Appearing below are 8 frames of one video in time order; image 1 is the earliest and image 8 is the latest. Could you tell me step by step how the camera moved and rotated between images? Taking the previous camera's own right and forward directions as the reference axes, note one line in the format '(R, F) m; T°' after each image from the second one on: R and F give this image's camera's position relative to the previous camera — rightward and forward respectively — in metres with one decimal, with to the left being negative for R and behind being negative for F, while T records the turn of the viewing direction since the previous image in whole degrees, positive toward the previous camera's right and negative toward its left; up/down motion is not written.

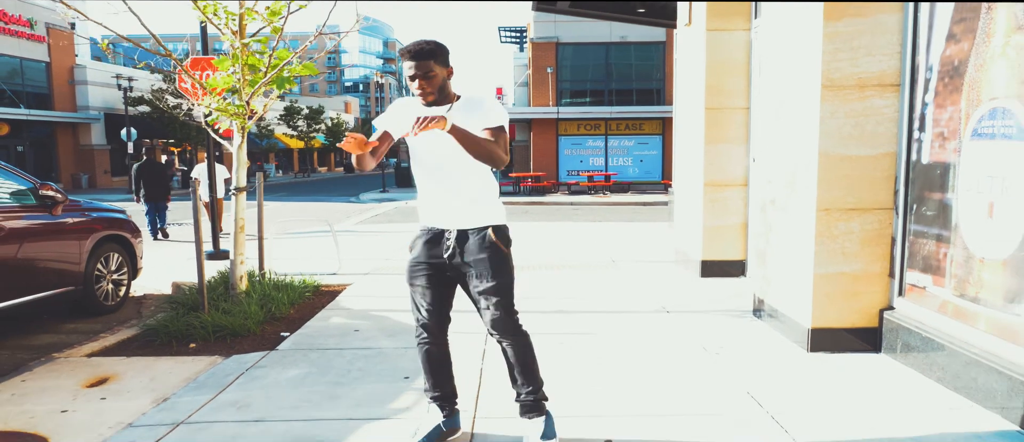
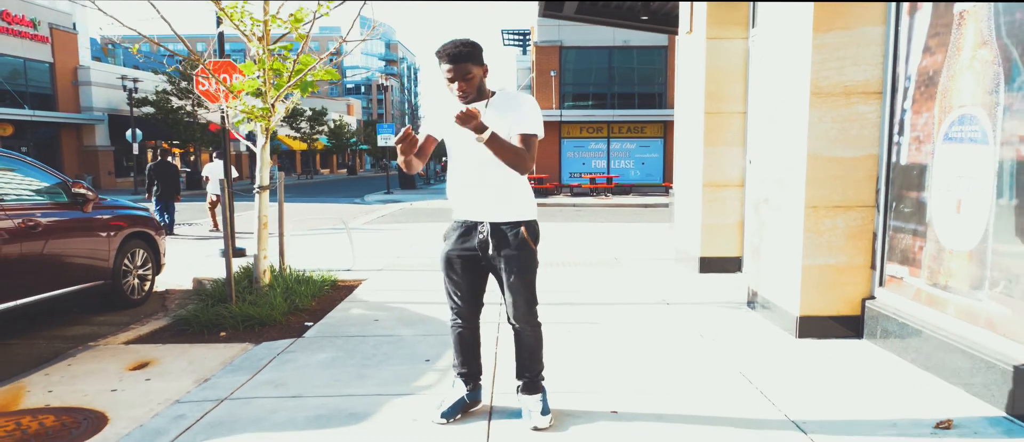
(-0.1, -0.4) m; 0°
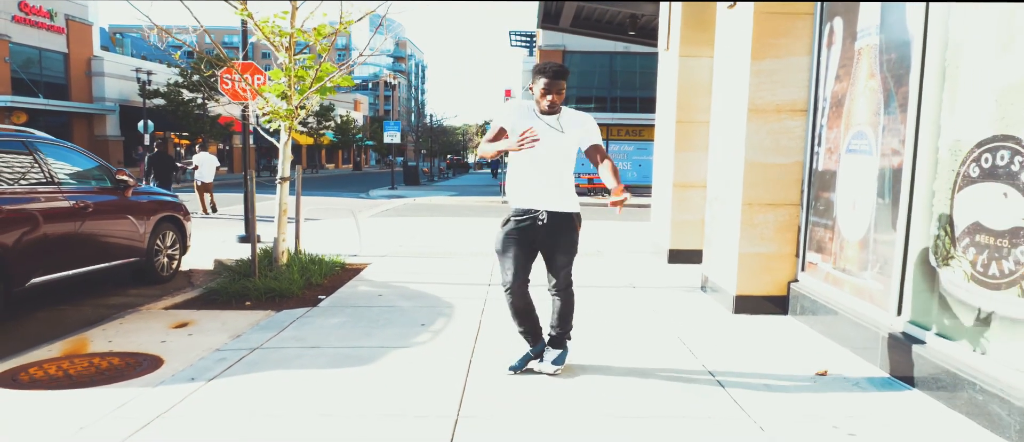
(+0.1, -0.9) m; 0°
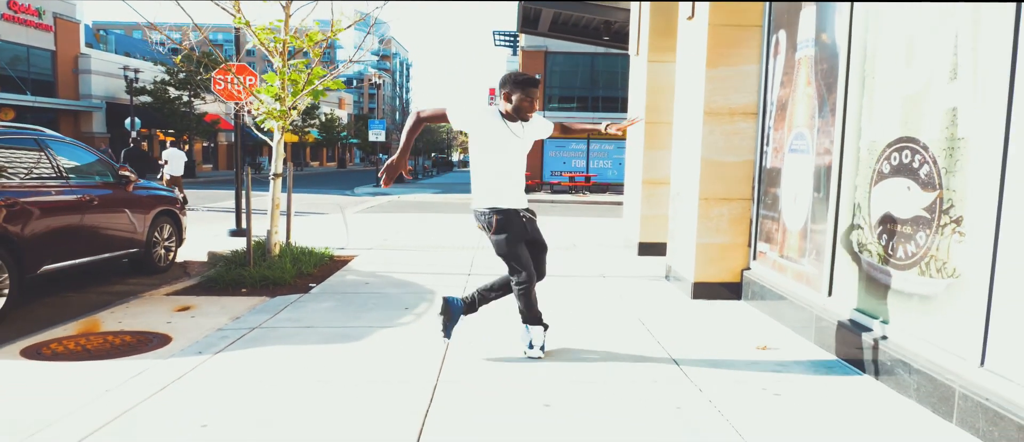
(+0.1, -0.5) m; +1°
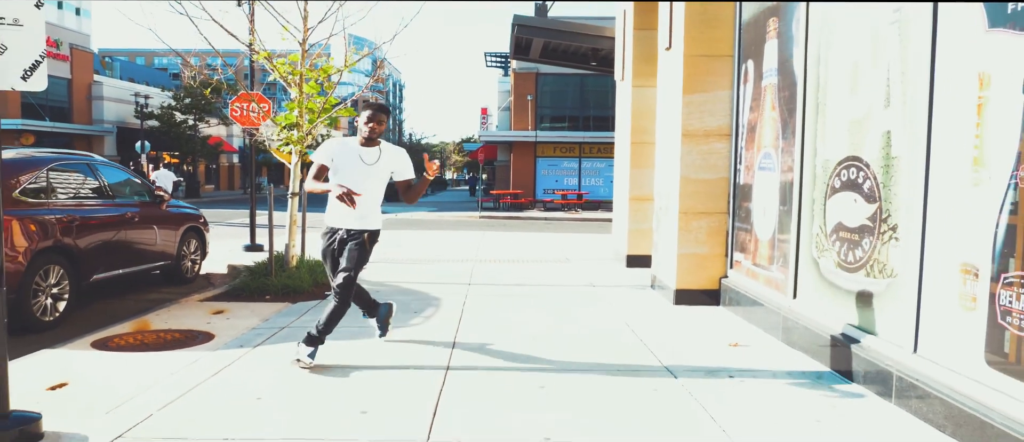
(-0.1, -0.7) m; 0°
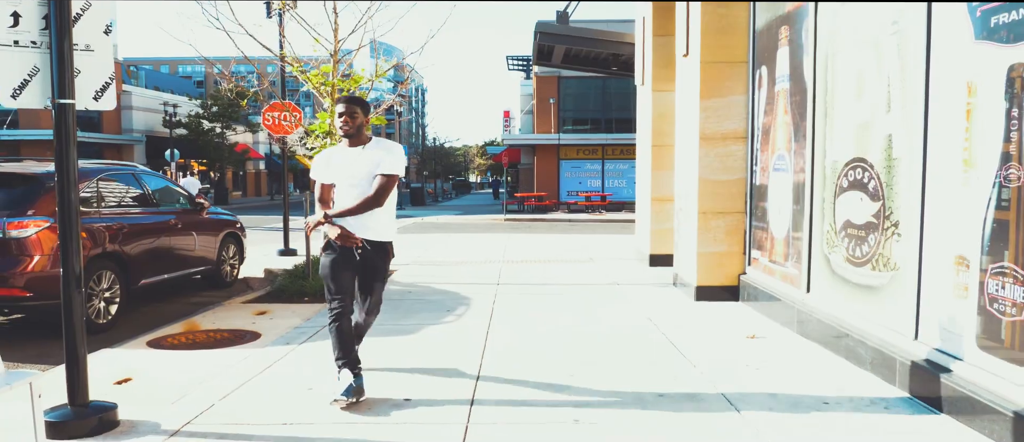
(0.0, -0.3) m; -1°
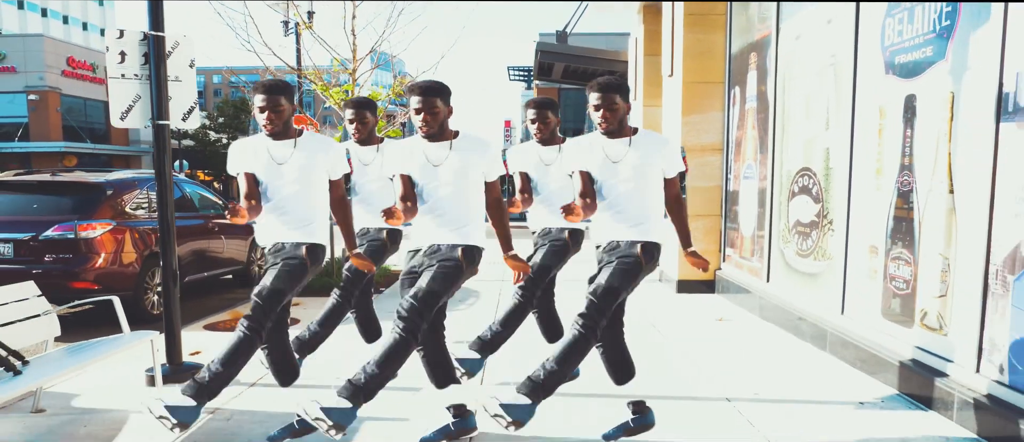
(0.0, -1.0) m; 0°
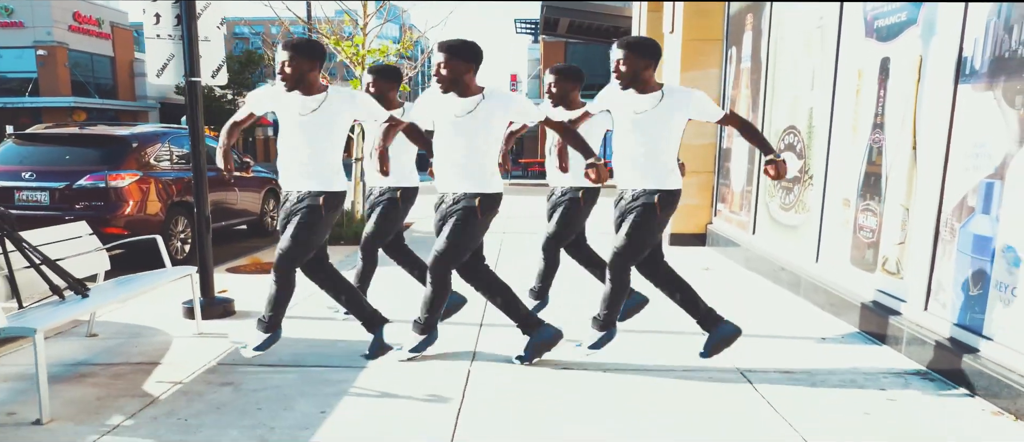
(0.0, -0.5) m; 0°
